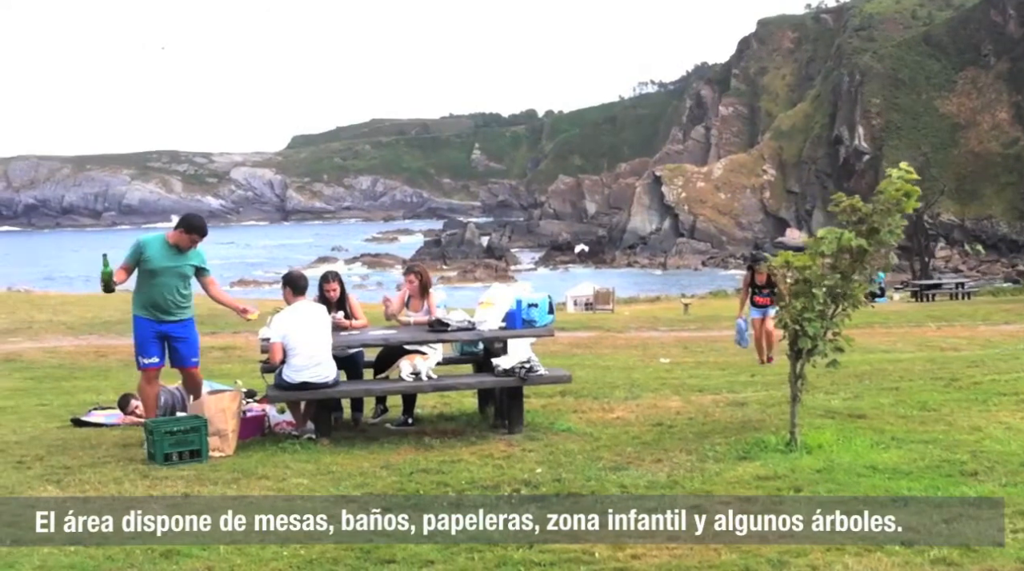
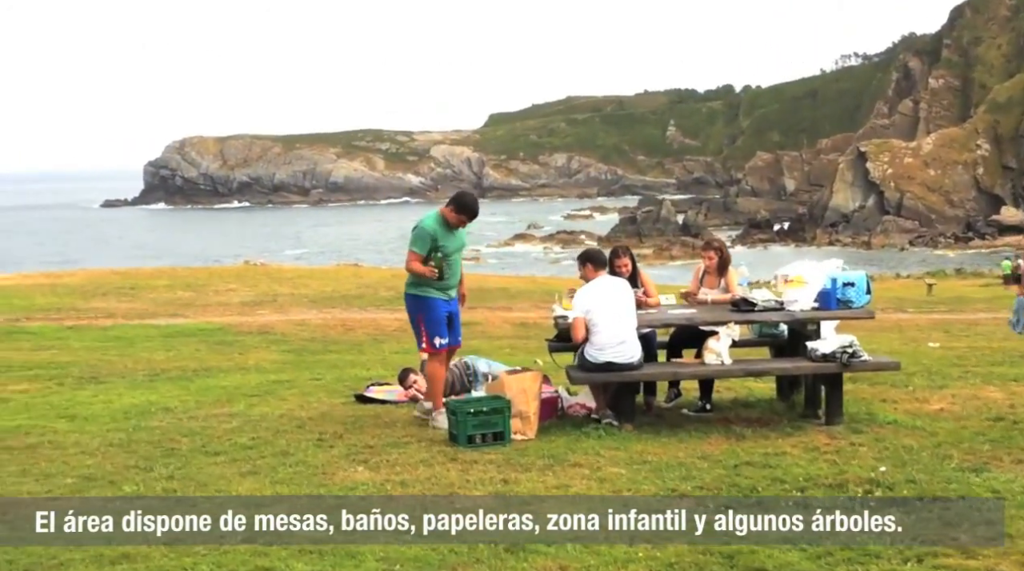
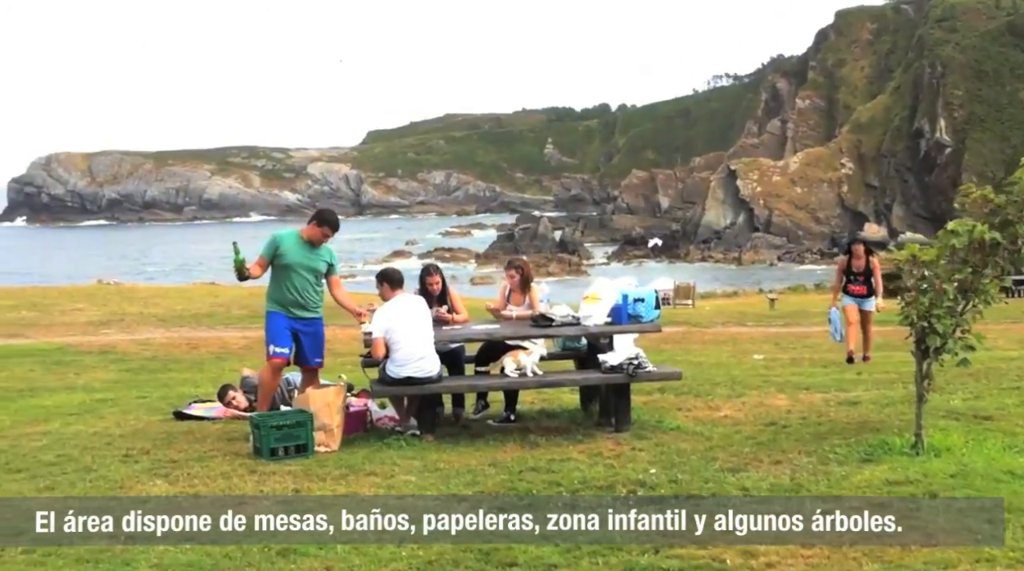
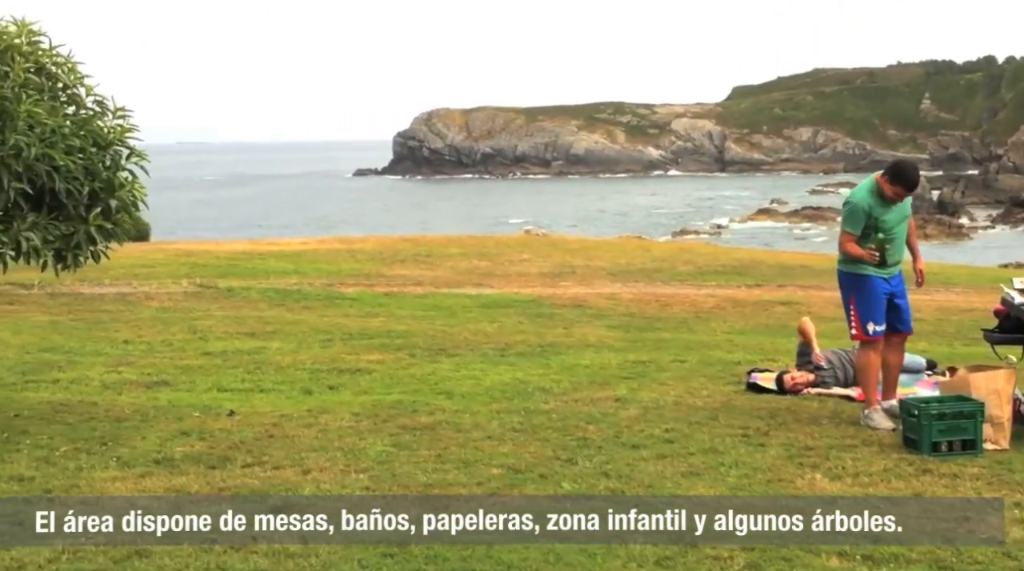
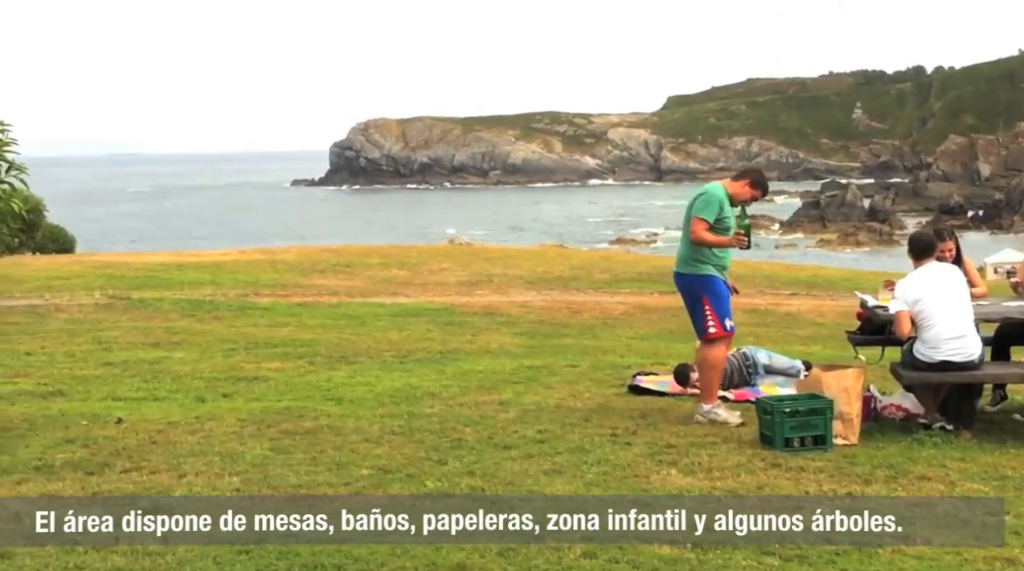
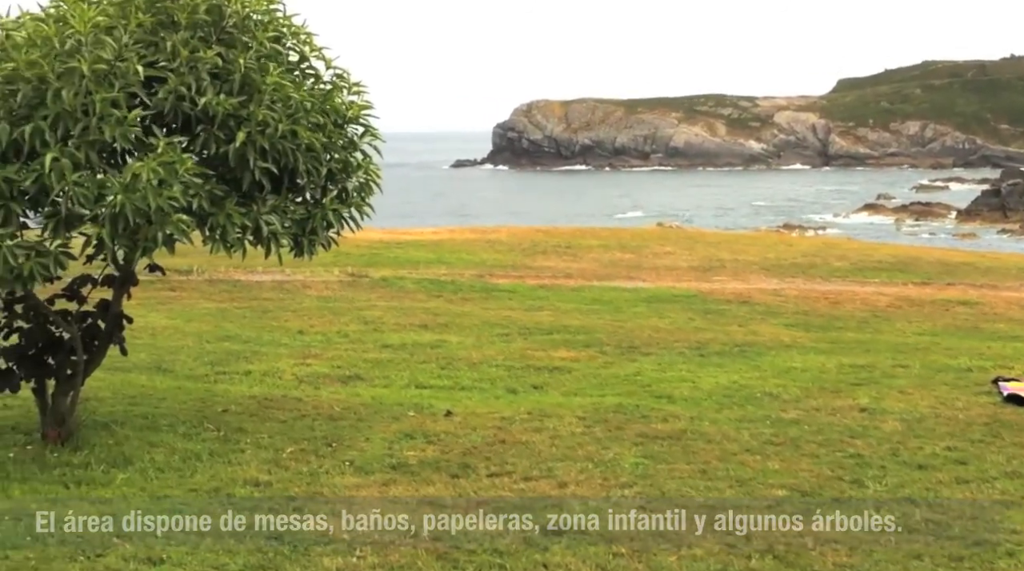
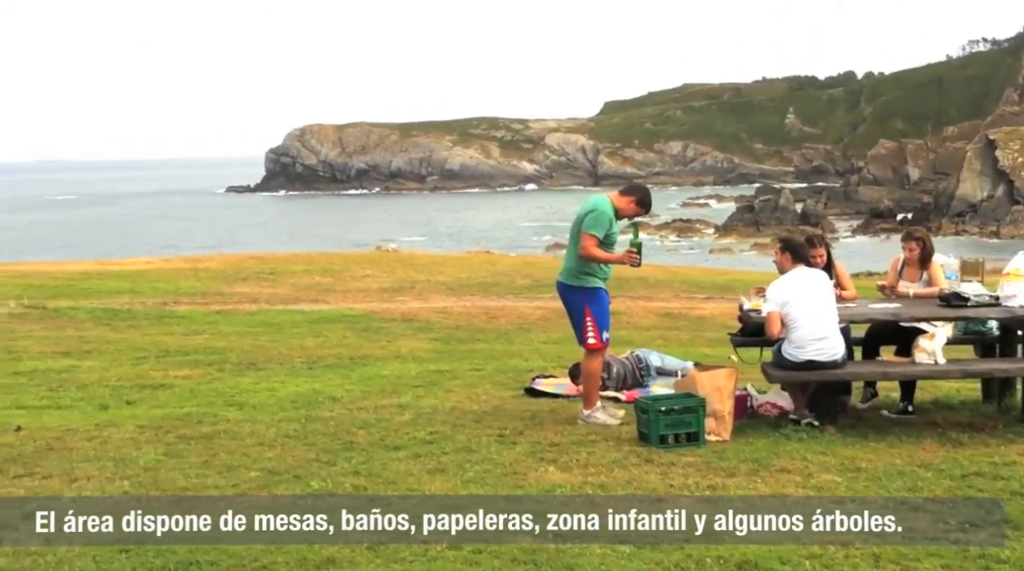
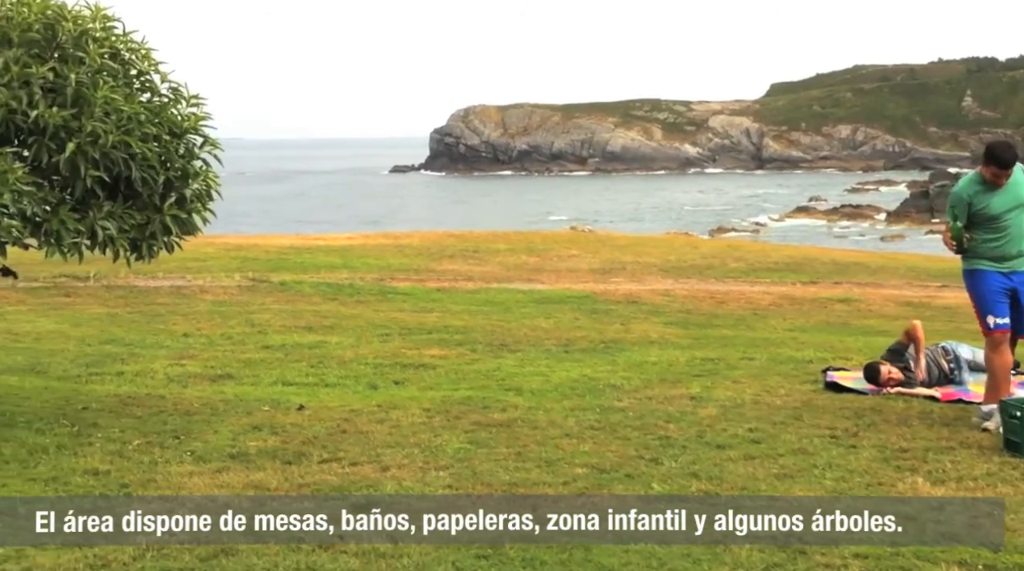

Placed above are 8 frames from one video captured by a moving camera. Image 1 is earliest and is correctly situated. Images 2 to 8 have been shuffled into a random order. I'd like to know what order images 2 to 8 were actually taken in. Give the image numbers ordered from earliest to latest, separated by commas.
3, 2, 7, 5, 4, 8, 6
